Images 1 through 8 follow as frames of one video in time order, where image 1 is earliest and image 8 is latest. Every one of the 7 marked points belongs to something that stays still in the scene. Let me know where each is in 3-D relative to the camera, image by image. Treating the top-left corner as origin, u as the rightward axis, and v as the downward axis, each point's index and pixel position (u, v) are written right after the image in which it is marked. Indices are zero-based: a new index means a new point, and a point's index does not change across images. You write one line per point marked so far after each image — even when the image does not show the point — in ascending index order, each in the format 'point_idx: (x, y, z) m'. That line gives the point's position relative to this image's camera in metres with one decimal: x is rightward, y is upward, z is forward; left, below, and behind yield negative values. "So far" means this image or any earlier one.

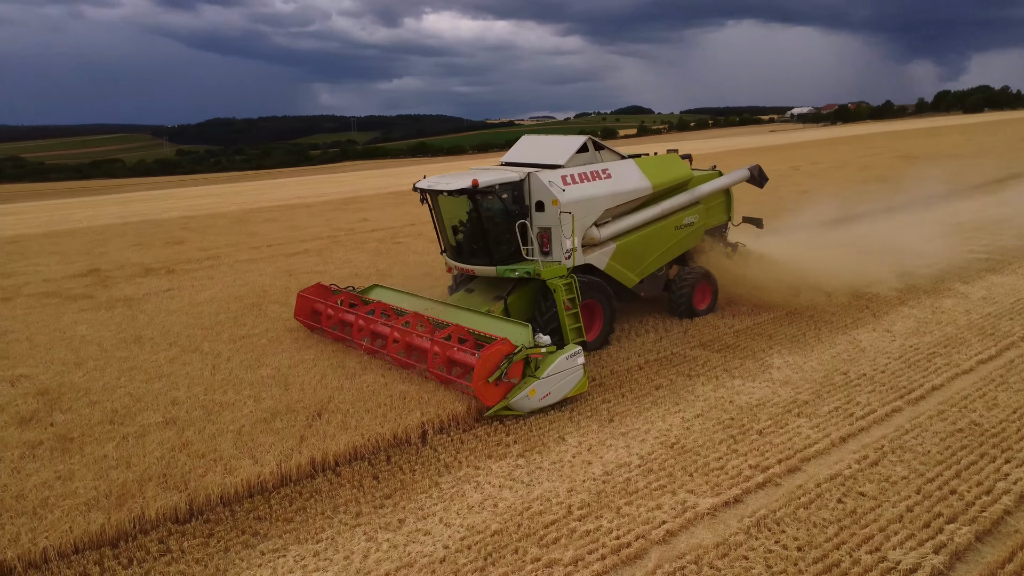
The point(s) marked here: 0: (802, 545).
0: (+1.6, -1.4, +4.4) m
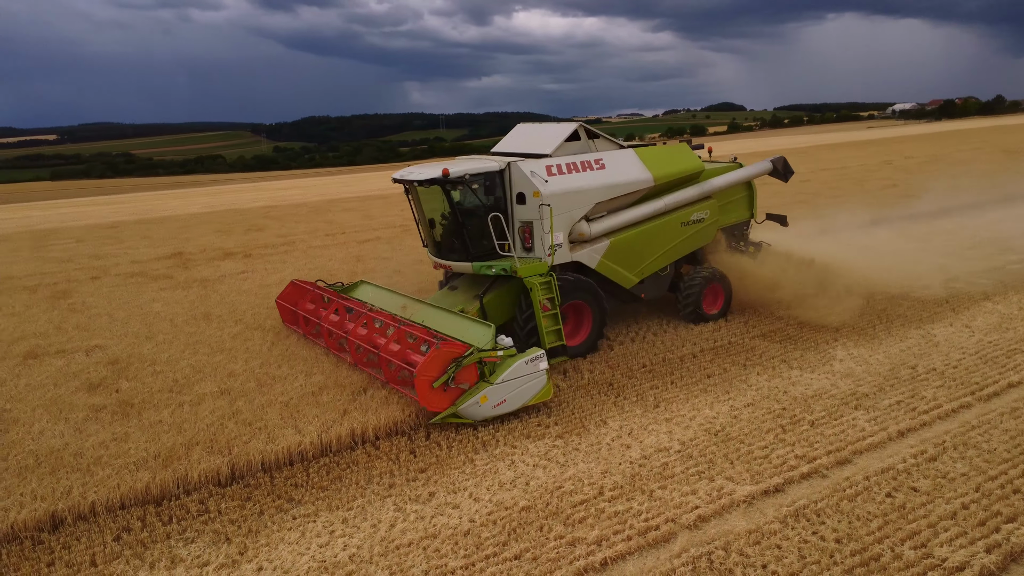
0: (+1.7, -1.3, +4.2) m
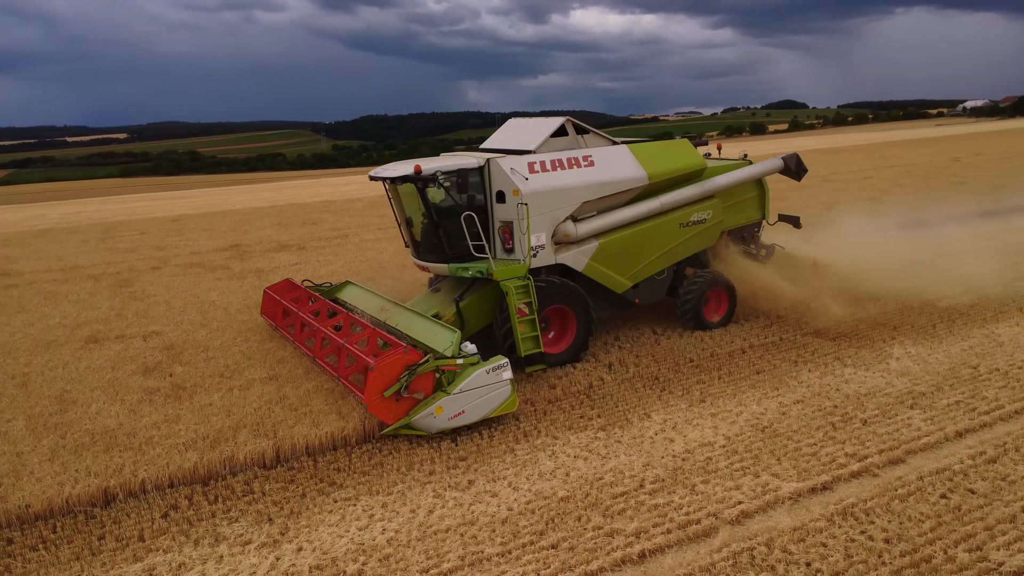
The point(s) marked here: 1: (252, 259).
0: (+1.9, -1.3, +4.1) m
1: (-4.2, +0.5, +12.7) m
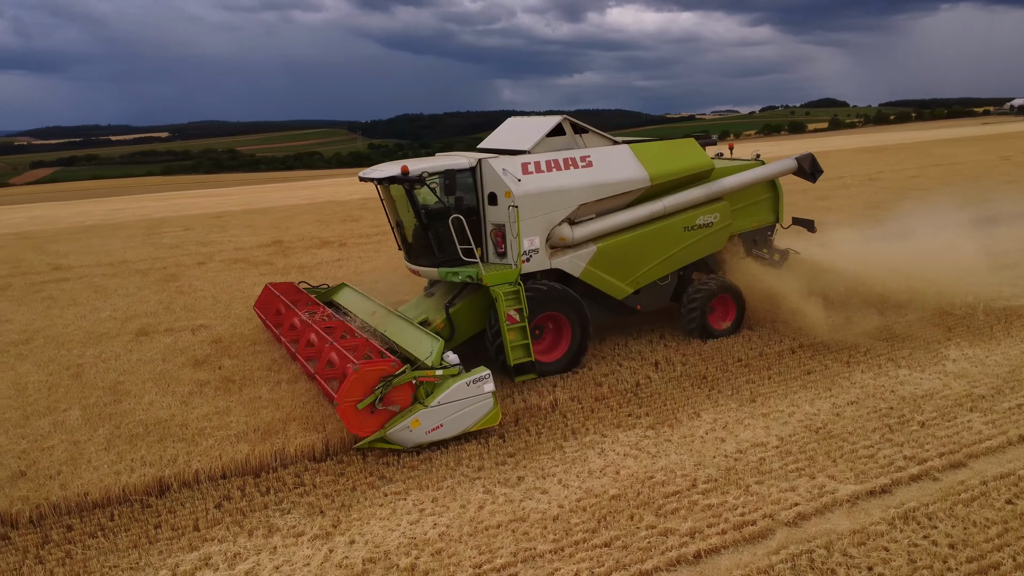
0: (+2.2, -1.3, +3.9) m
1: (-3.5, +0.5, +12.9) m
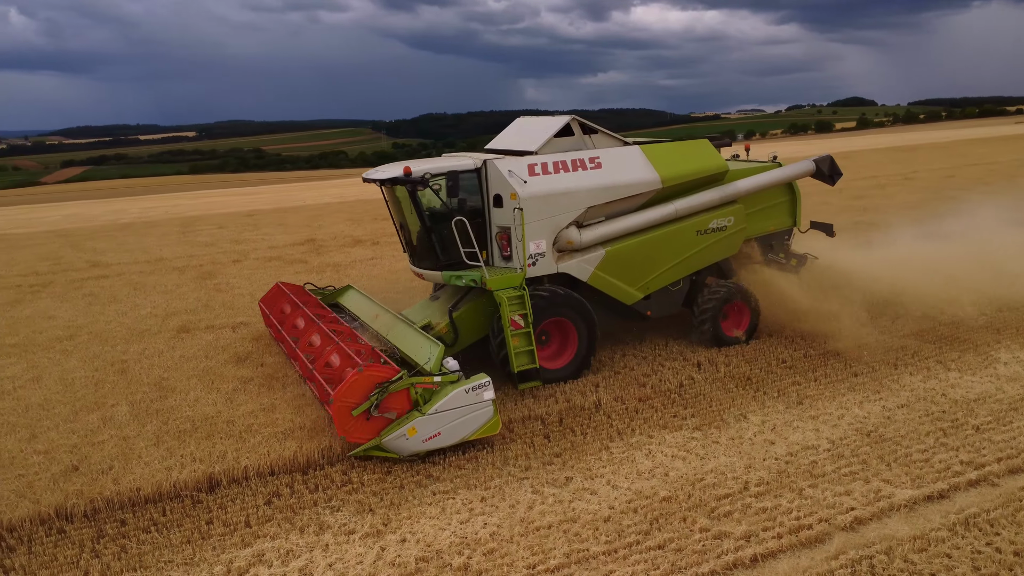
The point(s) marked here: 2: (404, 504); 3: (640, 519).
0: (+2.5, -1.3, +3.8) m
1: (-3.0, +0.6, +12.9) m
2: (-0.6, -1.3, +4.6) m
3: (+0.7, -1.2, +4.3) m
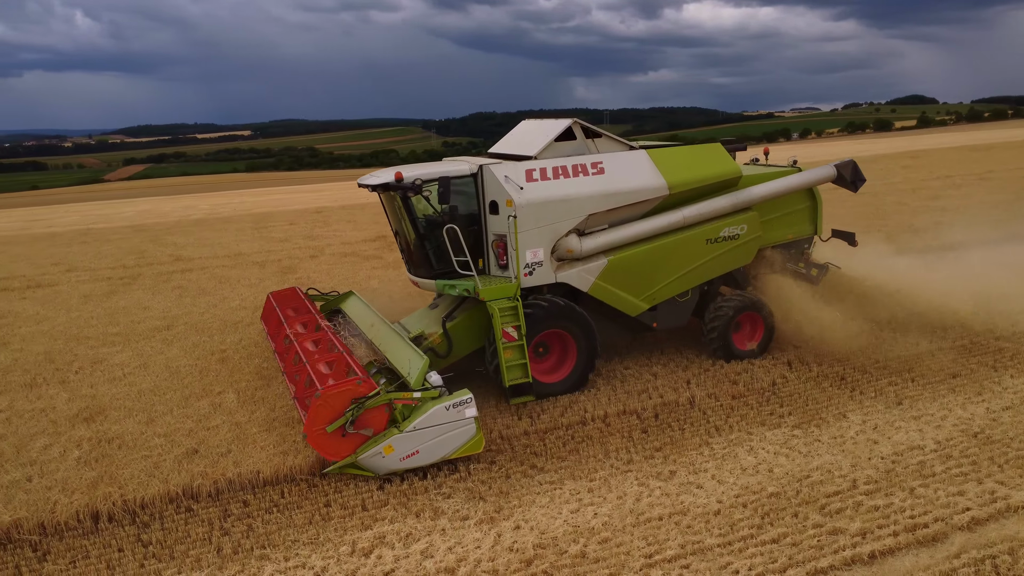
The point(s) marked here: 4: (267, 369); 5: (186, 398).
0: (+3.0, -1.3, +3.8) m
1: (-1.8, +0.6, +13.2) m
2: (0.0, -1.2, +4.7) m
3: (+1.3, -1.2, +4.3) m
4: (-2.1, -0.7, +6.9) m
5: (-2.6, -0.9, +6.3) m
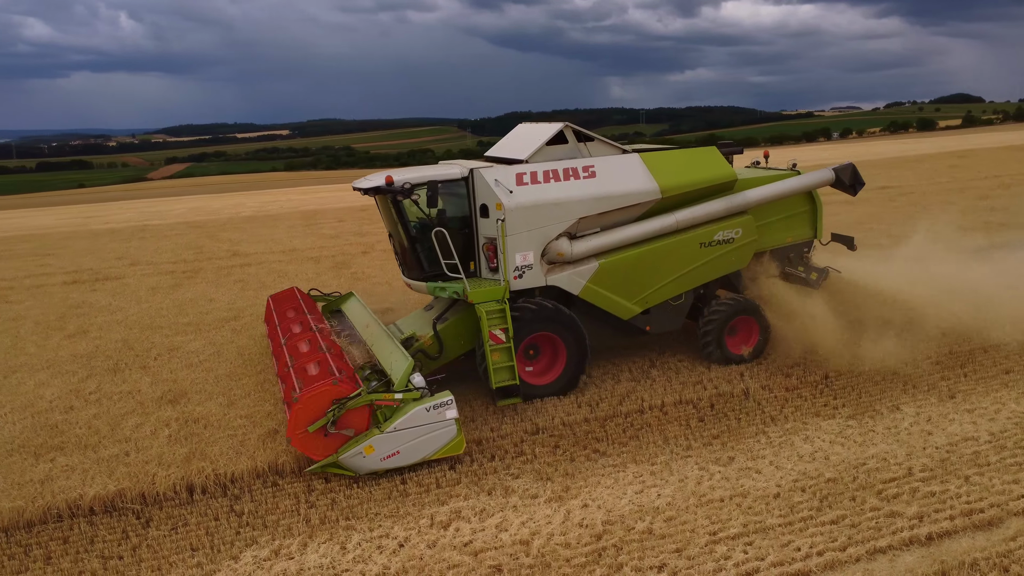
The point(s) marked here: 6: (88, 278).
0: (+3.4, -1.2, +3.9) m
1: (-1.1, +0.7, +13.5) m
2: (+0.4, -1.2, +5.0) m
3: (+1.7, -1.2, +4.5) m
4: (-1.6, -0.6, +7.3) m
5: (-2.1, -0.8, +6.6) m
6: (-6.5, +0.2, +12.2) m
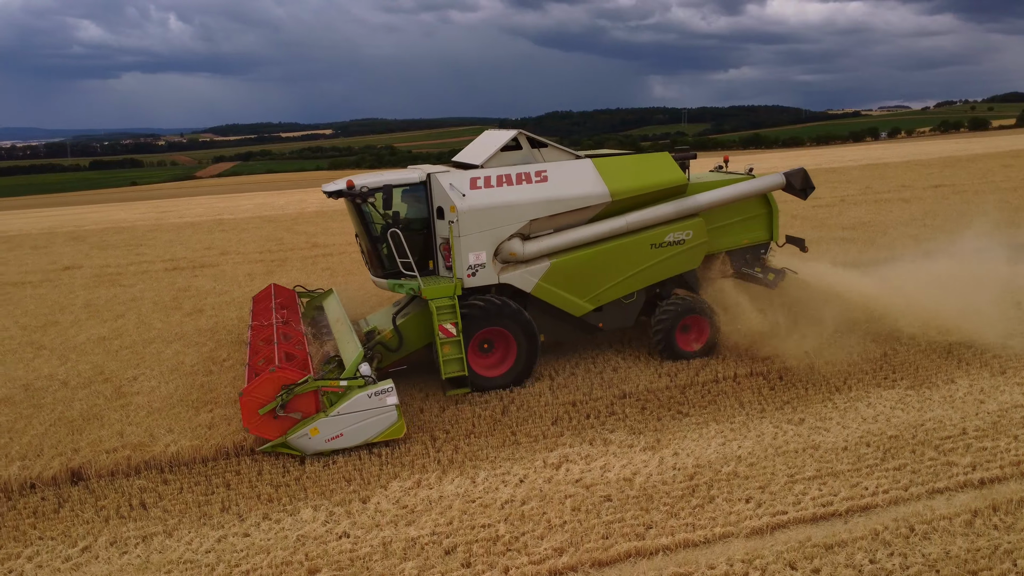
0: (+4.0, -1.1, +4.5) m
1: (+0.1, +0.9, +14.3) m
2: (+1.1, -1.0, +5.7) m
3: (+2.4, -1.0, +5.2) m
4: (-0.8, -0.5, +8.1) m
5: (-1.3, -0.6, +7.5) m
6: (-5.4, +0.4, +13.3) m
